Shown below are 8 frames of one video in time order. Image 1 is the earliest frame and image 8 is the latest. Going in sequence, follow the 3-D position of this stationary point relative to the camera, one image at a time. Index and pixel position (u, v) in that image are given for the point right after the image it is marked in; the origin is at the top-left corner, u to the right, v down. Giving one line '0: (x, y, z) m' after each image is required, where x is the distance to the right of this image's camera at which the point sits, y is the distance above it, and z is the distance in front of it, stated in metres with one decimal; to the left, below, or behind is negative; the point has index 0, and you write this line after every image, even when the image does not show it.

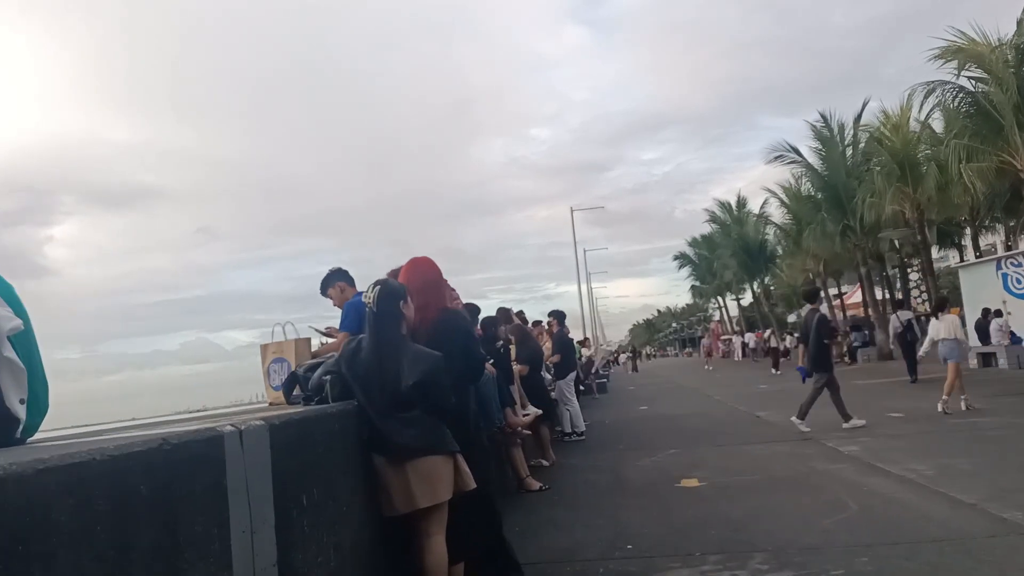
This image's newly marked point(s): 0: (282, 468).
0: (-0.8, -0.7, +3.1) m
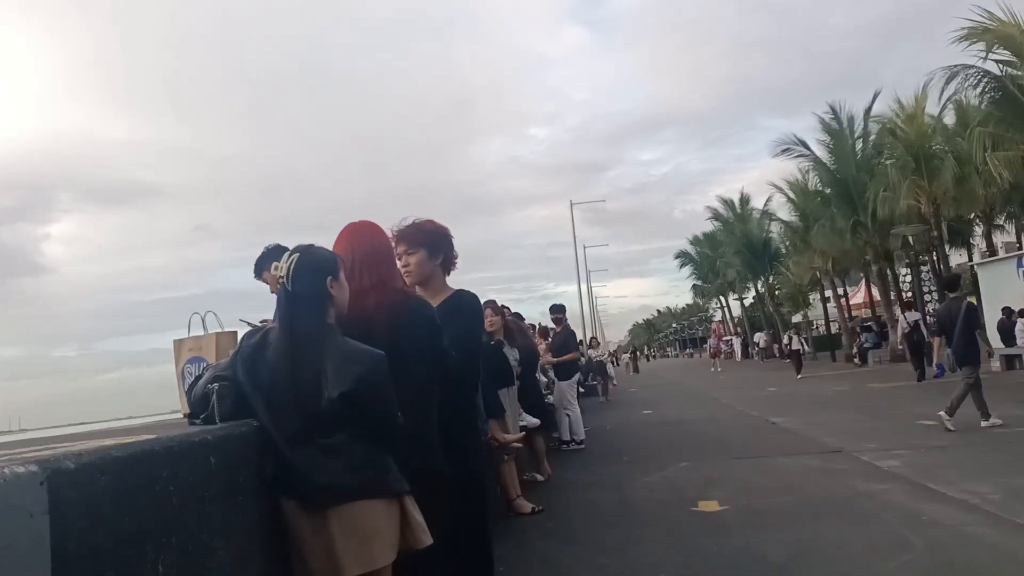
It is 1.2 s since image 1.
0: (-0.9, -0.6, +1.9) m
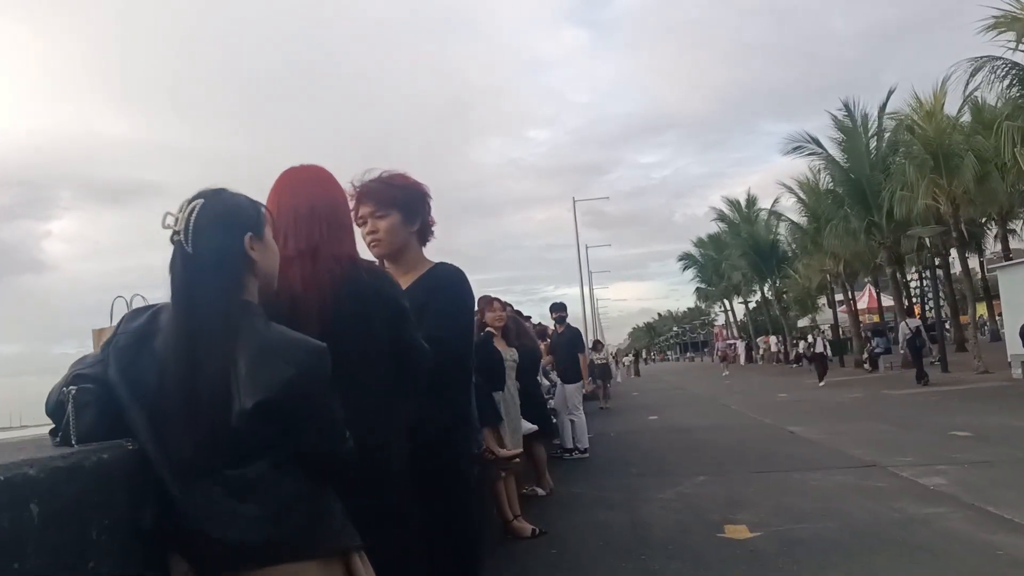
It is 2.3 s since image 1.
0: (-0.9, -0.5, +1.0) m
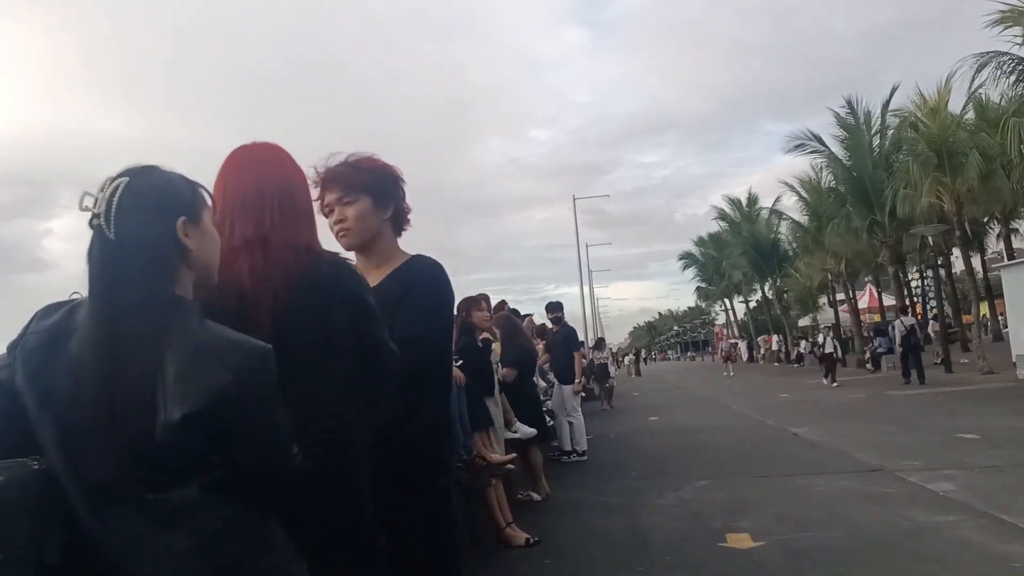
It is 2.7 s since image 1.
0: (-1.0, -0.5, +0.7) m
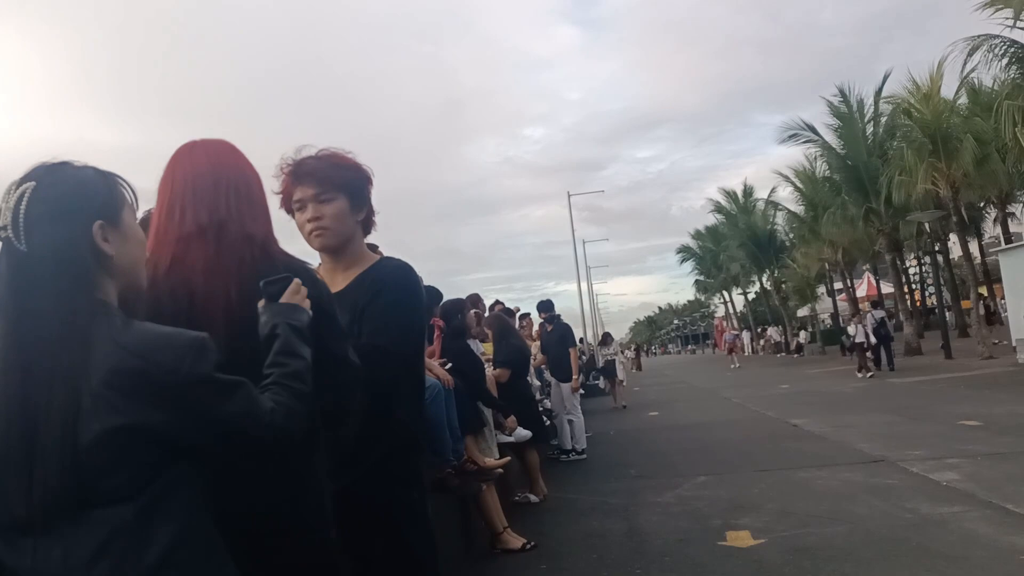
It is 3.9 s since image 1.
0: (-1.1, -0.5, +0.5) m
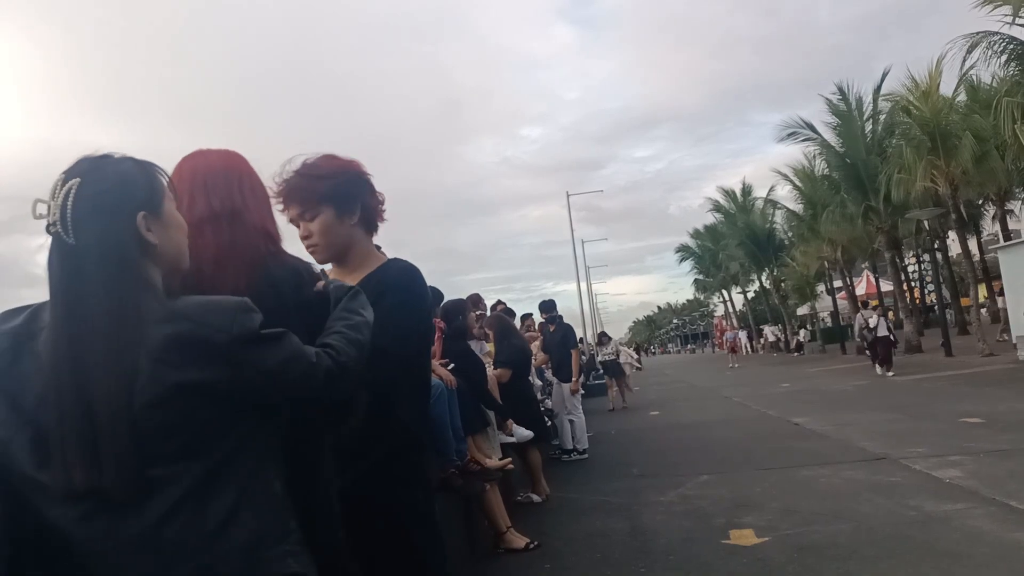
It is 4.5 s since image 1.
0: (-1.0, -0.5, +0.5) m
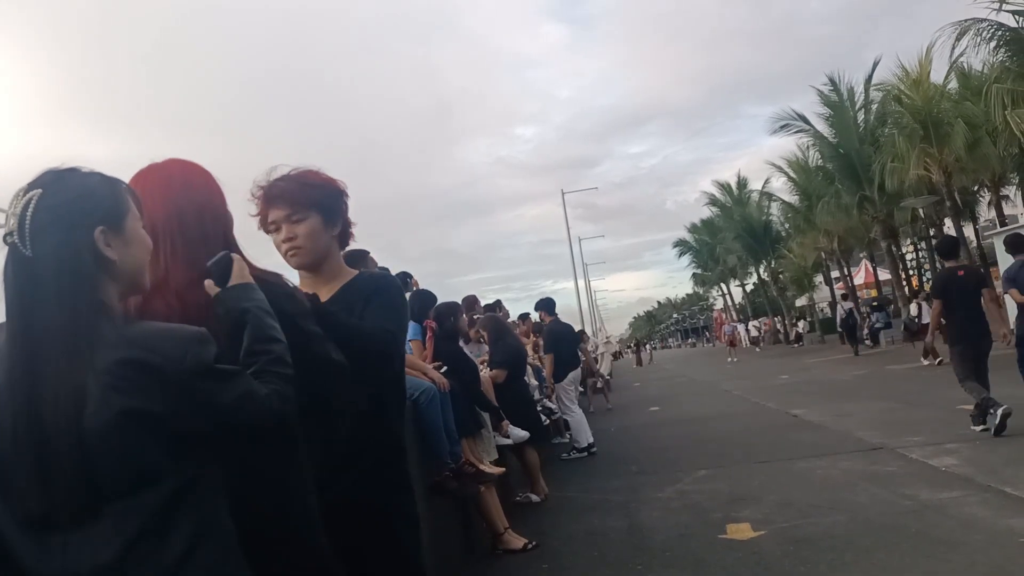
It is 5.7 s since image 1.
0: (-1.1, -0.5, +0.6) m
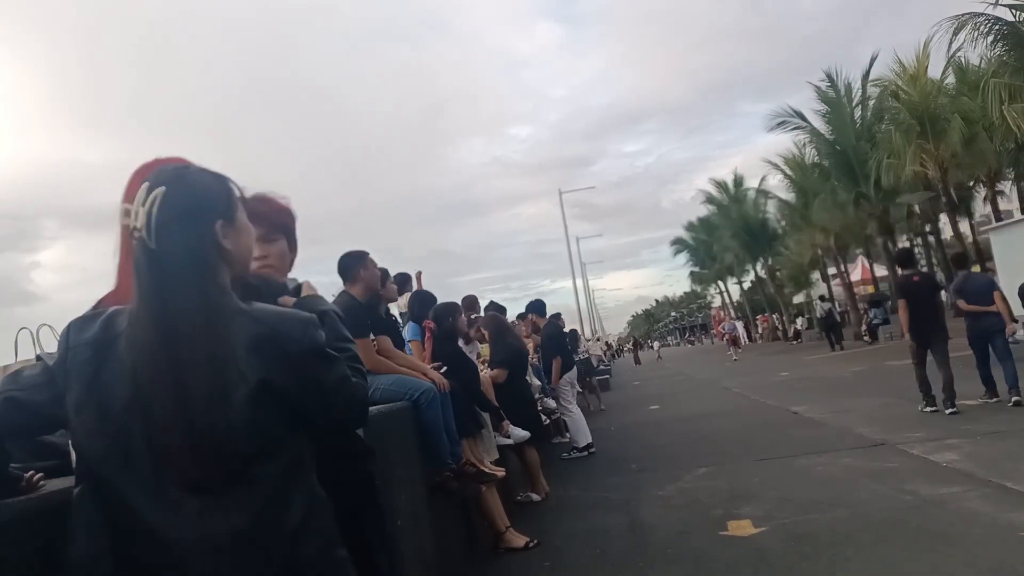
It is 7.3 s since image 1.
0: (-1.1, -0.5, +0.6) m
